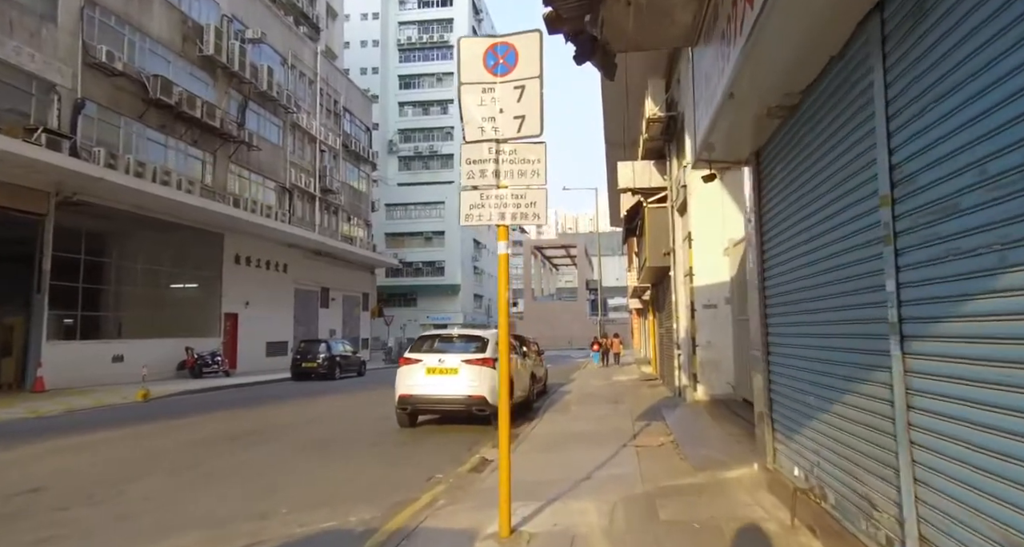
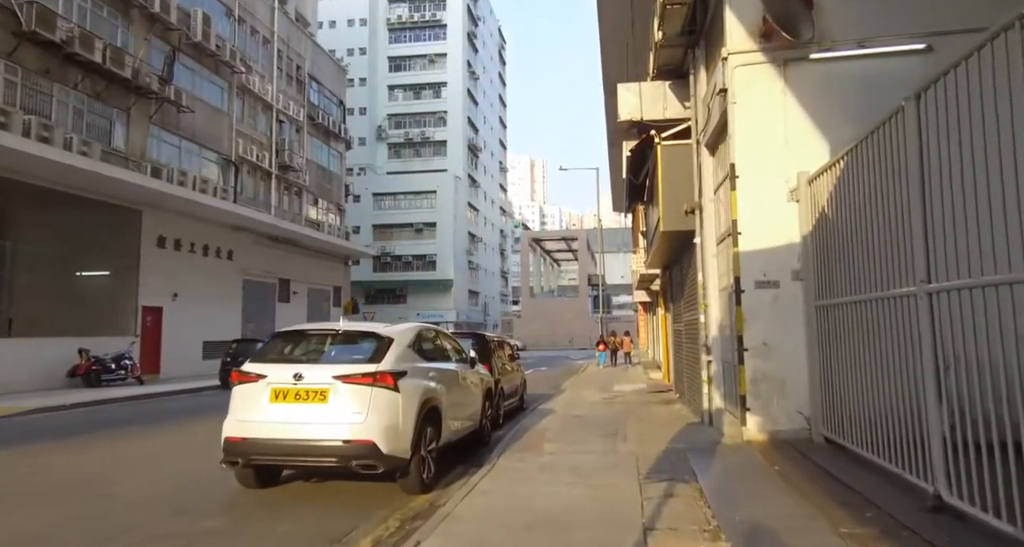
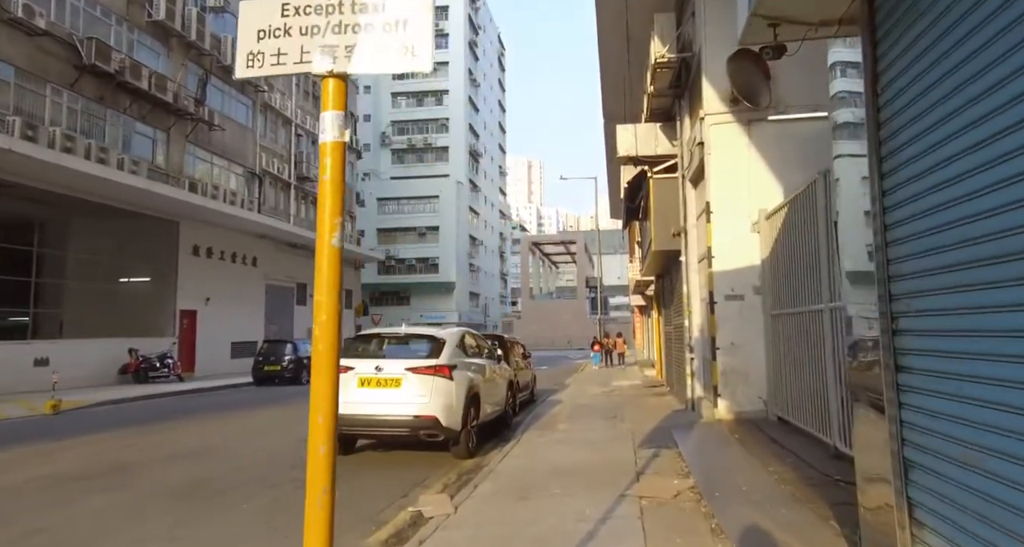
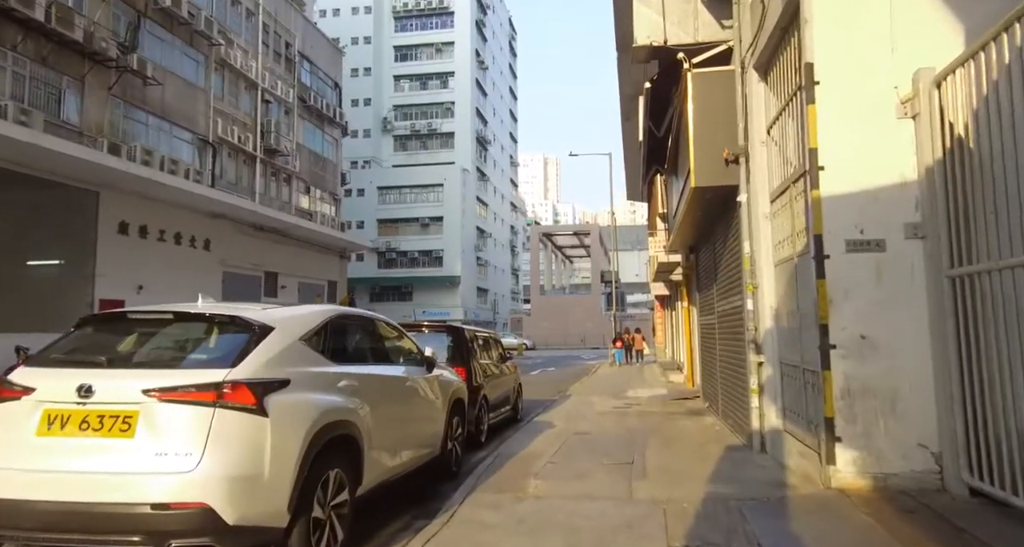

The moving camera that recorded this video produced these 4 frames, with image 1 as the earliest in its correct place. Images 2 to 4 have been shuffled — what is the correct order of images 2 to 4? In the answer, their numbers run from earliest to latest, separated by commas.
3, 2, 4
